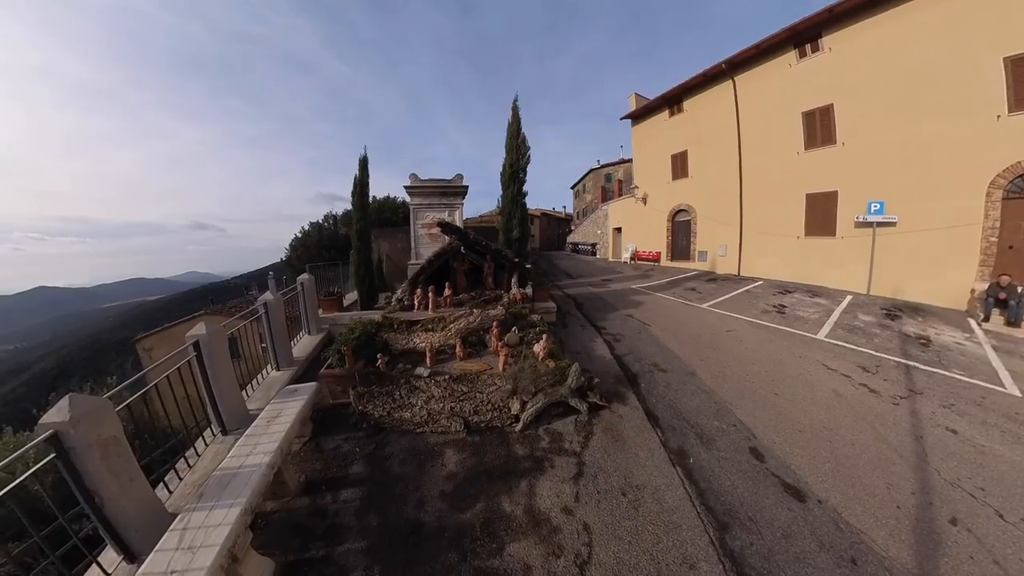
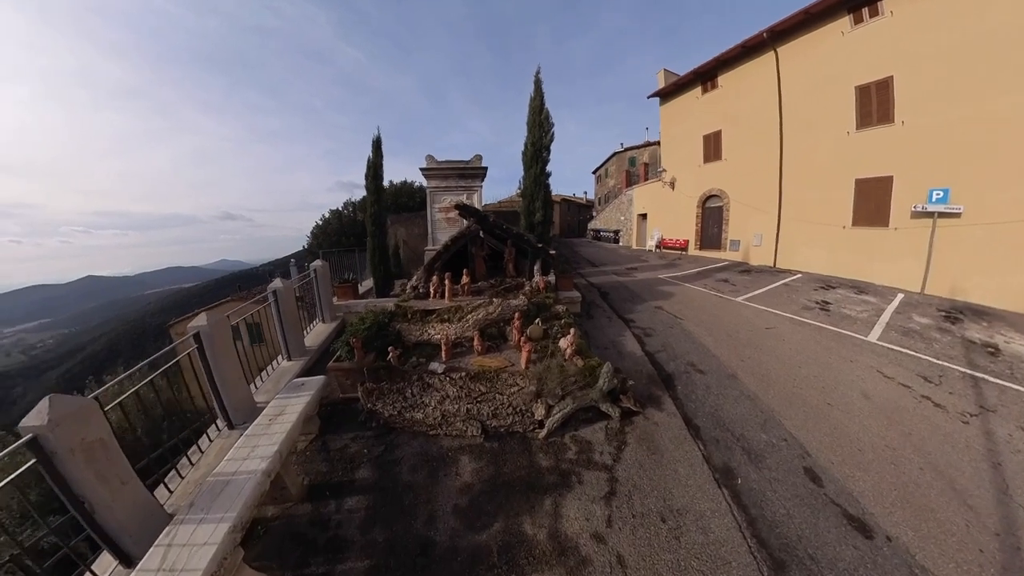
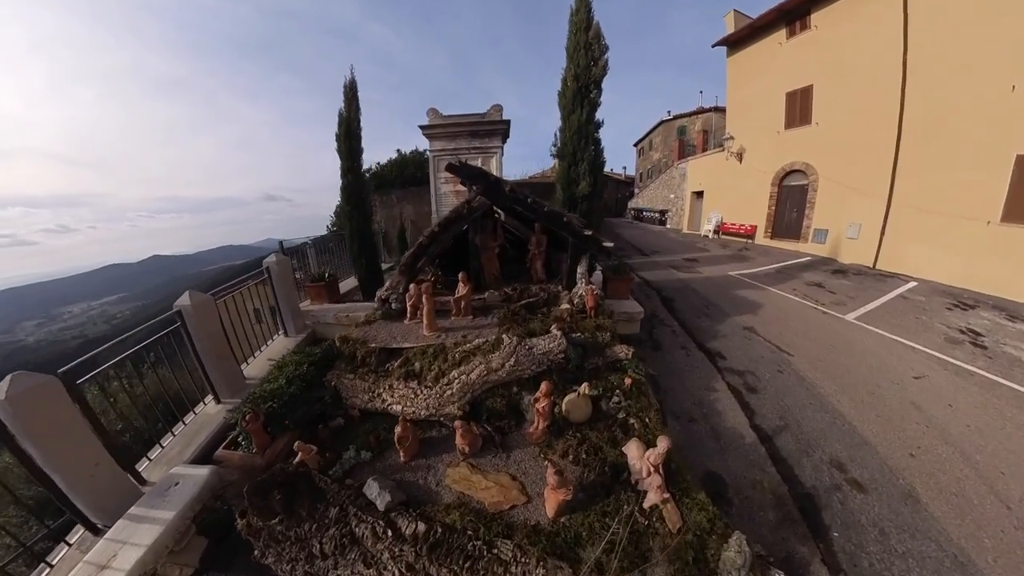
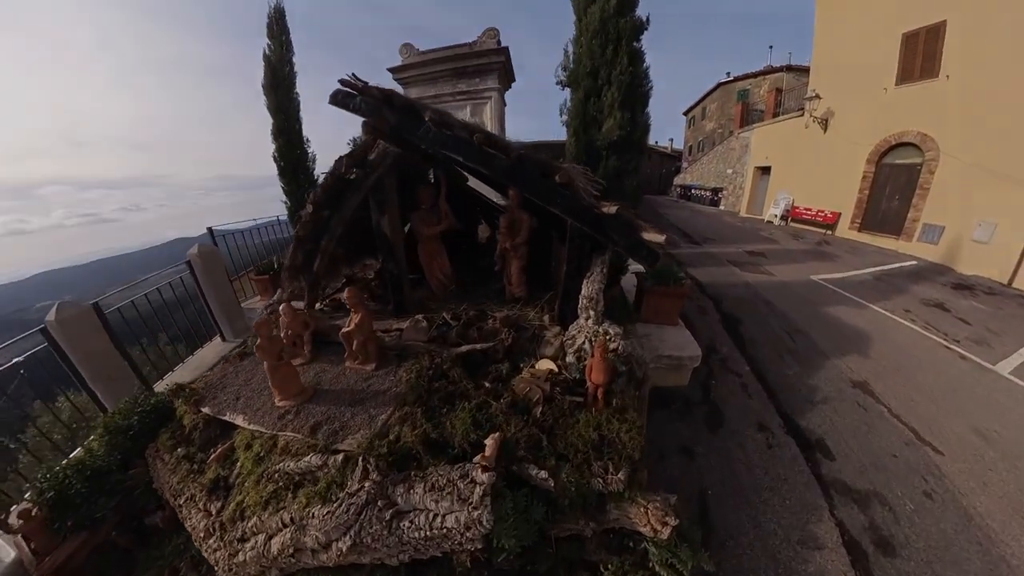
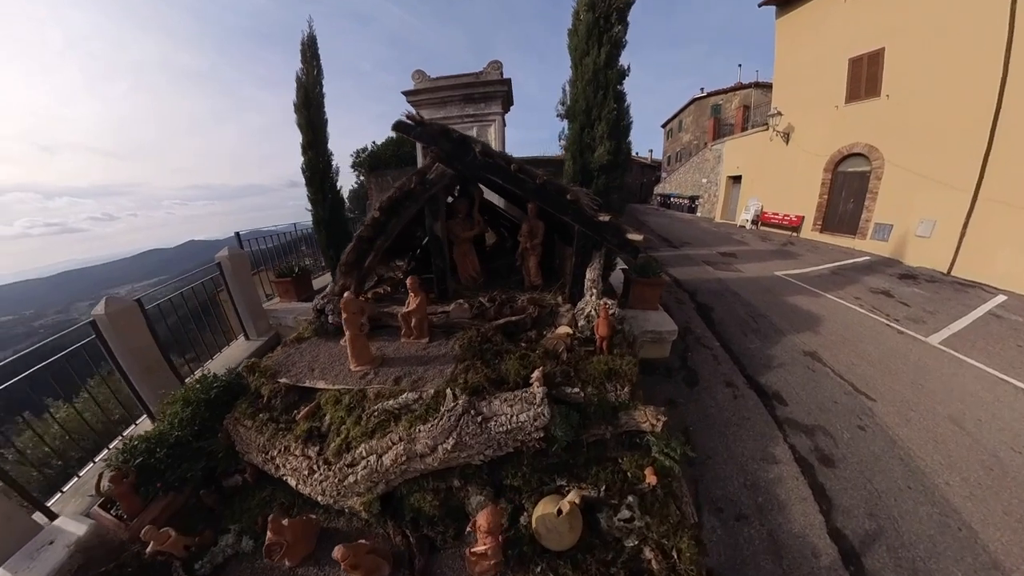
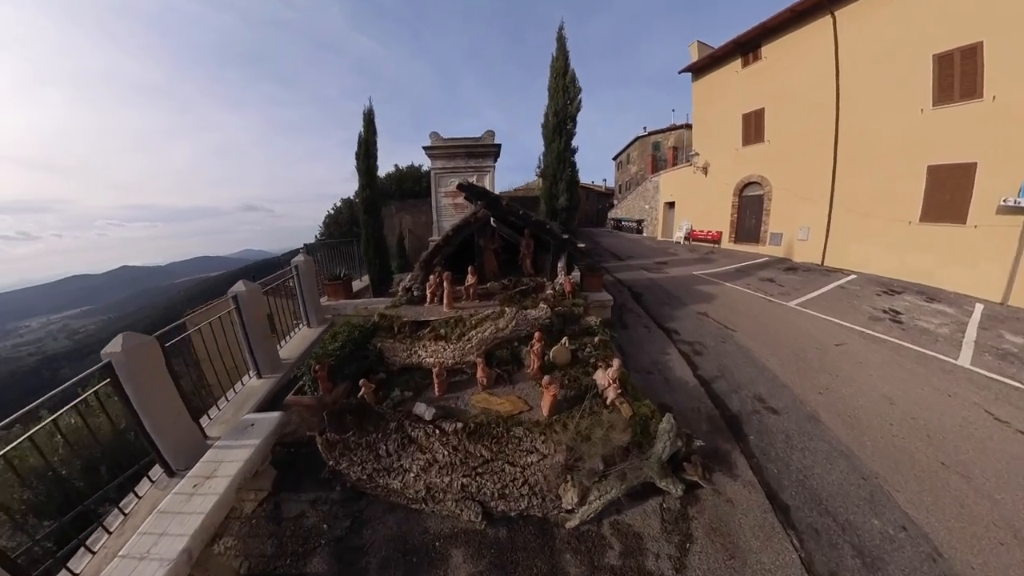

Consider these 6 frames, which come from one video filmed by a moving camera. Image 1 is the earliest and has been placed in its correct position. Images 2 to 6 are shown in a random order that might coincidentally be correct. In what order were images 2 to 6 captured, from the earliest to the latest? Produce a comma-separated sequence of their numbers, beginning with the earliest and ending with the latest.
2, 6, 3, 5, 4
